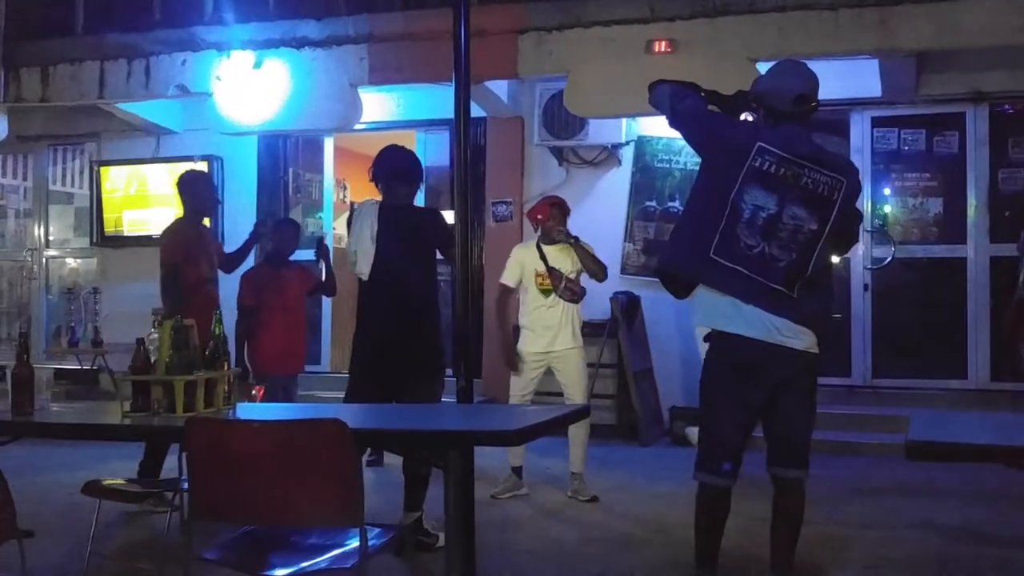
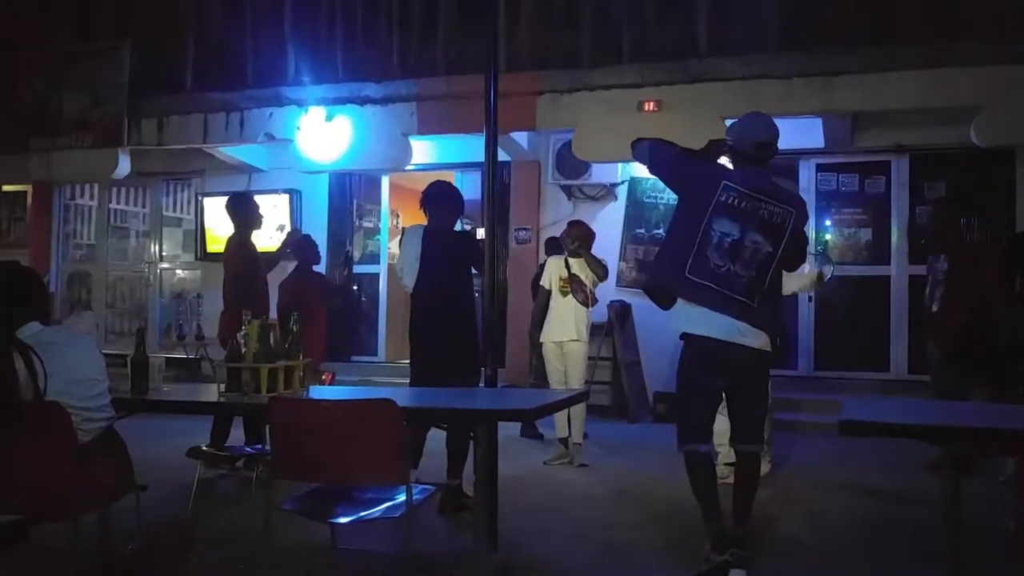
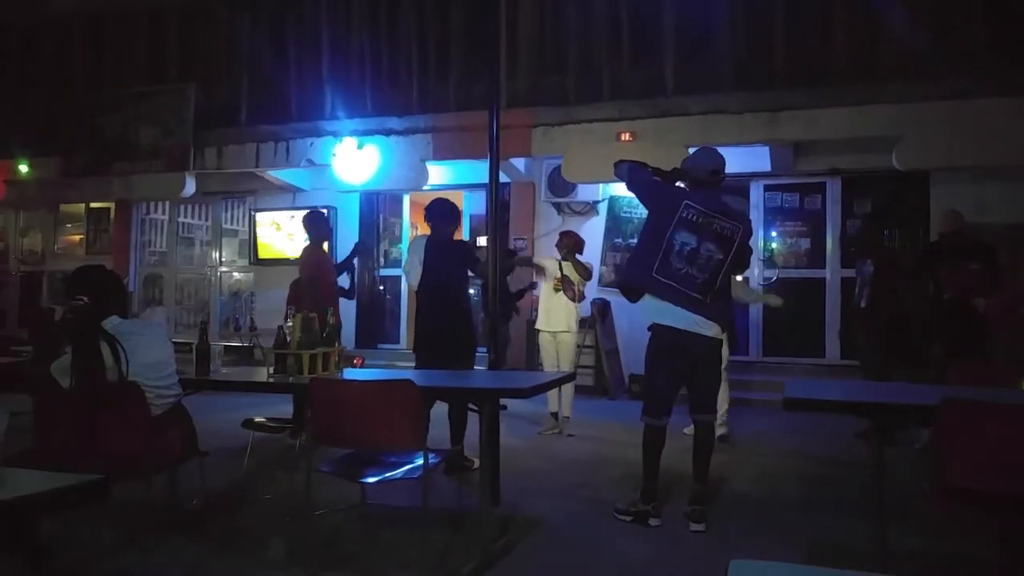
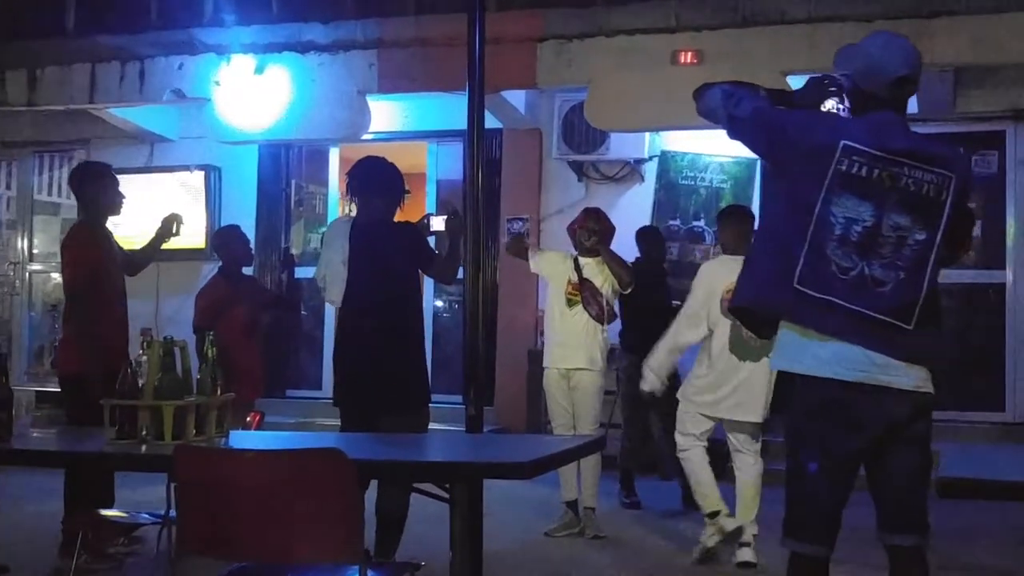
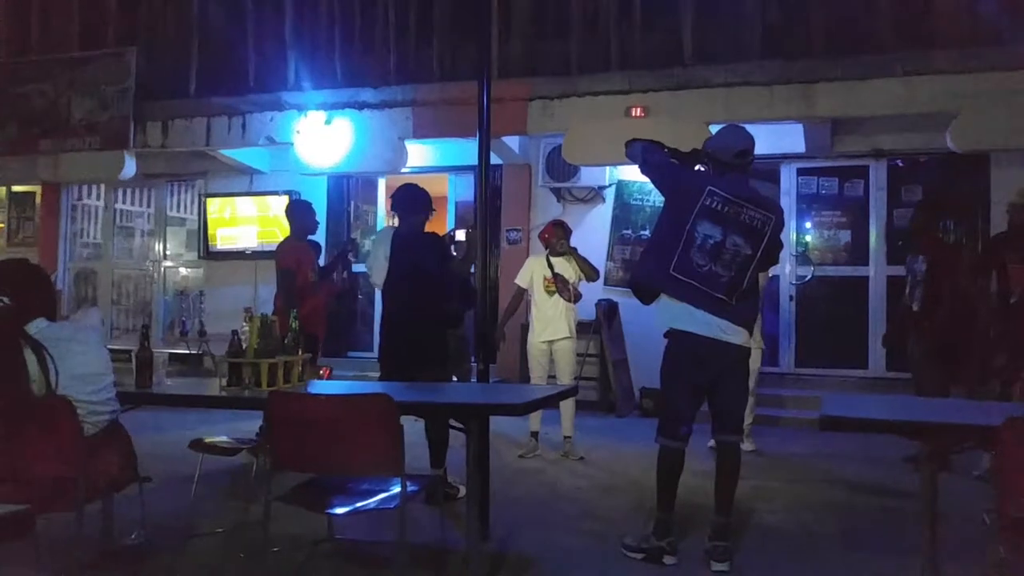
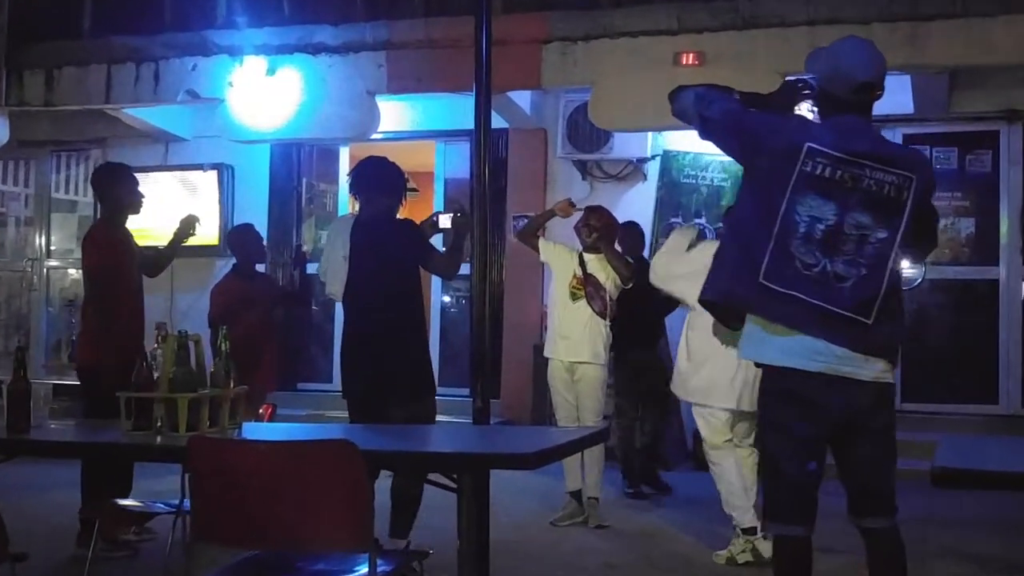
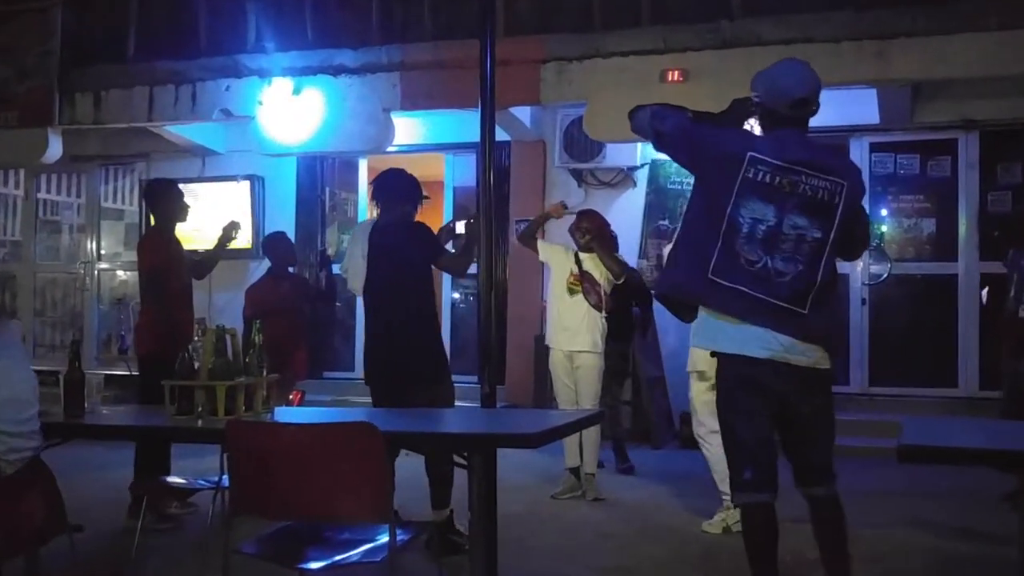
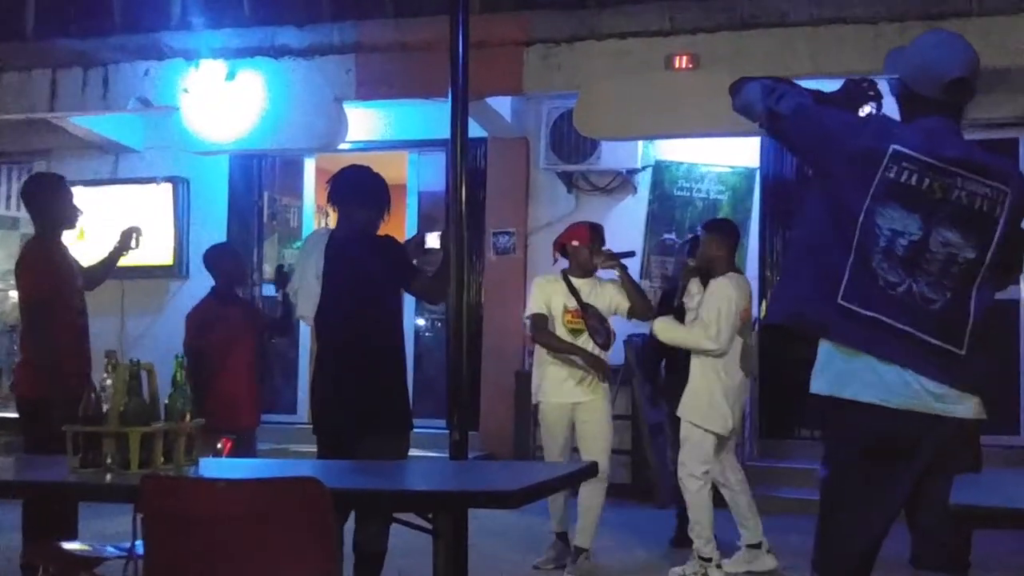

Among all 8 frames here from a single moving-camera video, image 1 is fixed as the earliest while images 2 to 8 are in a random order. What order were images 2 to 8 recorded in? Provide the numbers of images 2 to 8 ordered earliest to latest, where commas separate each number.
5, 3, 2, 7, 6, 4, 8
